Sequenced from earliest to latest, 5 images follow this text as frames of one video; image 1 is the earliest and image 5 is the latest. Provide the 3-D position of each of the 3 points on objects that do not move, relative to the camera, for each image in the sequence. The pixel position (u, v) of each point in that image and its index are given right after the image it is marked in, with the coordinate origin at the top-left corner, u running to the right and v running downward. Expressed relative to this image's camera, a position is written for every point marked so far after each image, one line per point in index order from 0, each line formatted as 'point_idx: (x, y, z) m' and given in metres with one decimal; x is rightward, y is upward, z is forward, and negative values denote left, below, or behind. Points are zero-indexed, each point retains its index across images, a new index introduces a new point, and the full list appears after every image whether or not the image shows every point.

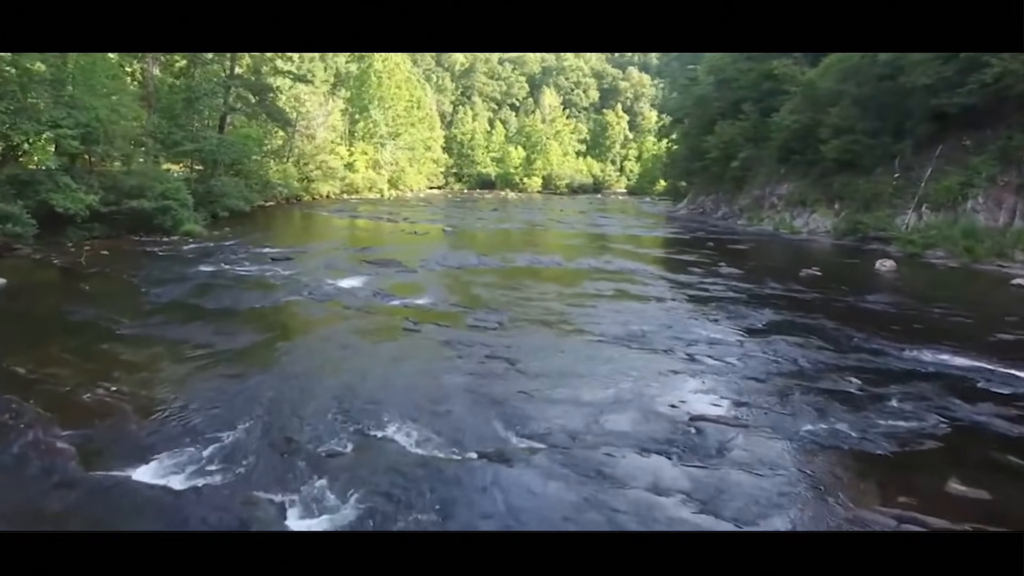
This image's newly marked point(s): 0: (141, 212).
0: (-6.7, +1.4, +15.8) m
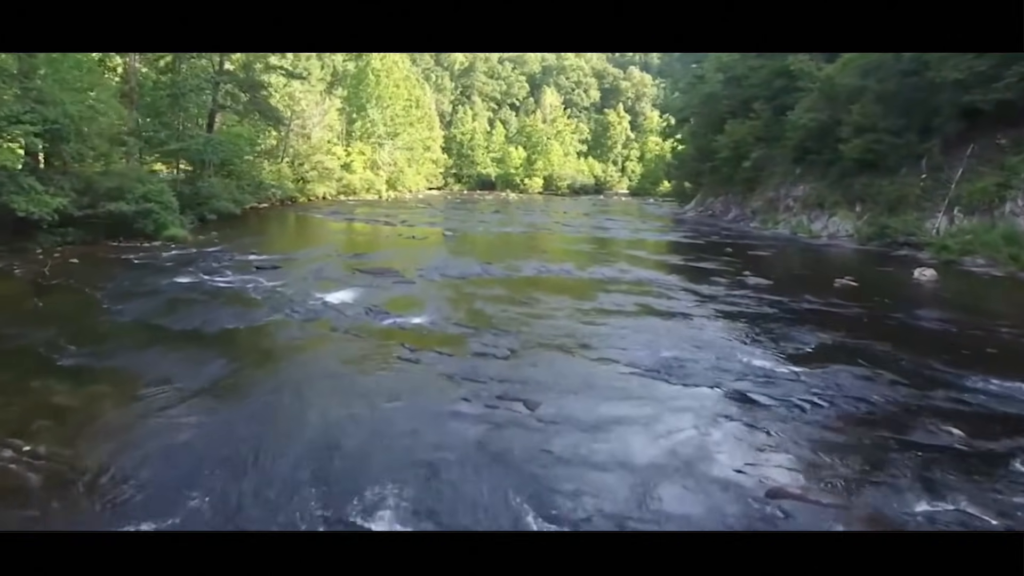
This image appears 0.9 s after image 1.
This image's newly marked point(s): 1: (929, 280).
0: (-6.6, +1.2, +14.8) m
1: (+5.5, +0.1, +11.6) m
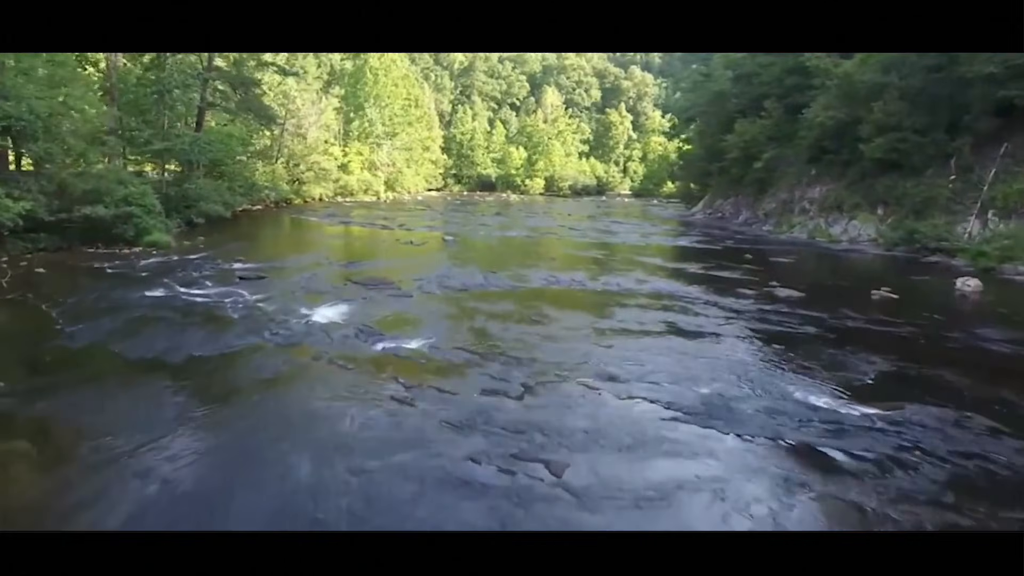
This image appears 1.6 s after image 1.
0: (-6.5, +1.1, +13.8) m
1: (+5.6, 0.0, +10.7) m
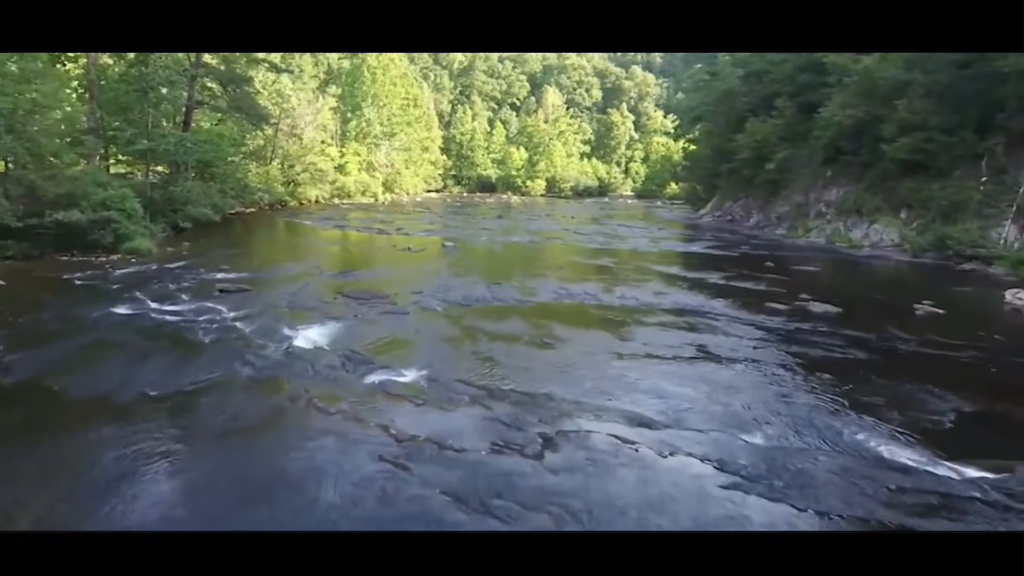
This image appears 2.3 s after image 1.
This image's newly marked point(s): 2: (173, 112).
0: (-6.5, +0.9, +12.8) m
1: (+5.7, -0.2, +9.7) m
2: (-7.0, +3.6, +18.1) m
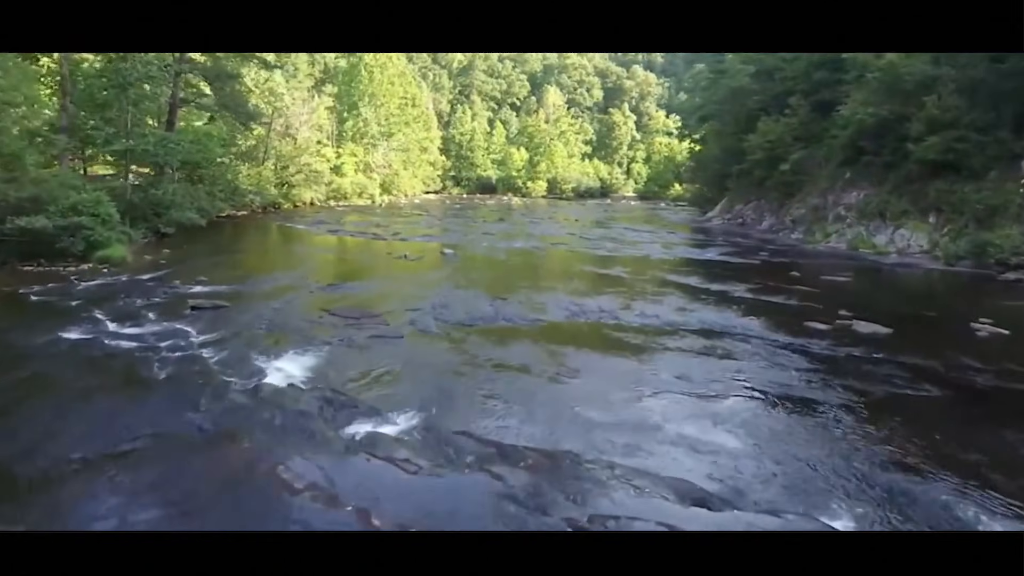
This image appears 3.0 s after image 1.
0: (-6.4, +0.7, +11.8) m
1: (+5.8, -0.4, +8.7) m
2: (-6.9, +3.4, +17.1) m
